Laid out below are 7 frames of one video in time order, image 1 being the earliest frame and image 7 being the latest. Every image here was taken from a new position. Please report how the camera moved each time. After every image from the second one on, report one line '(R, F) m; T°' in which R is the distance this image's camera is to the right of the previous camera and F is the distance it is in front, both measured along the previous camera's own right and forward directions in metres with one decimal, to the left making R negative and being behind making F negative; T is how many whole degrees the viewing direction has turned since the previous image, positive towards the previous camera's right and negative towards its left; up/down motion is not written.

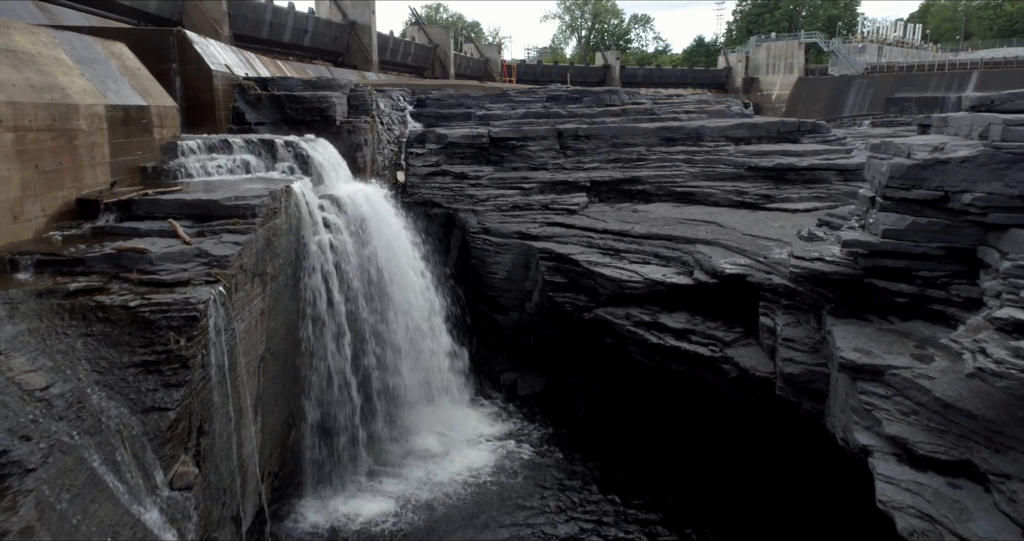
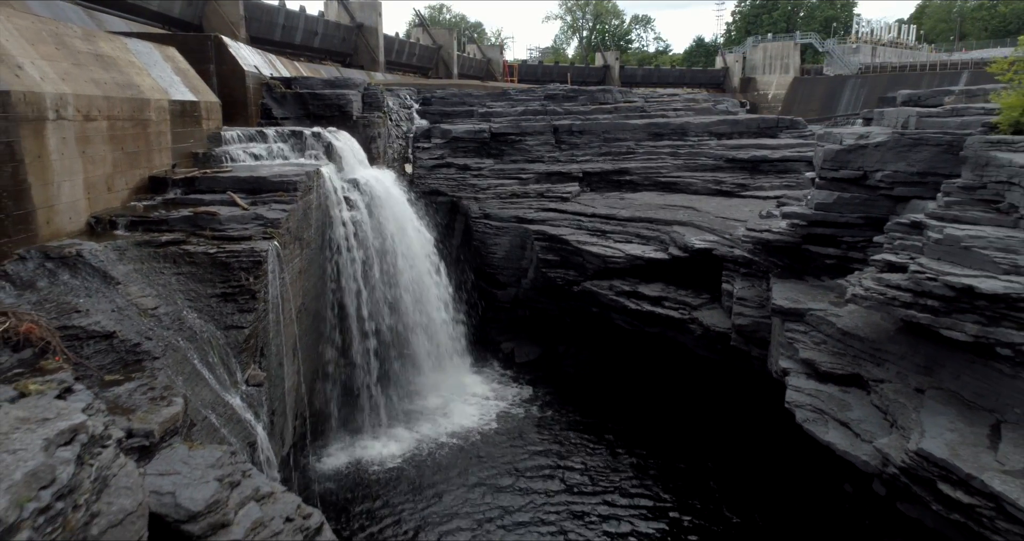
(+0.1, -1.2) m; 0°
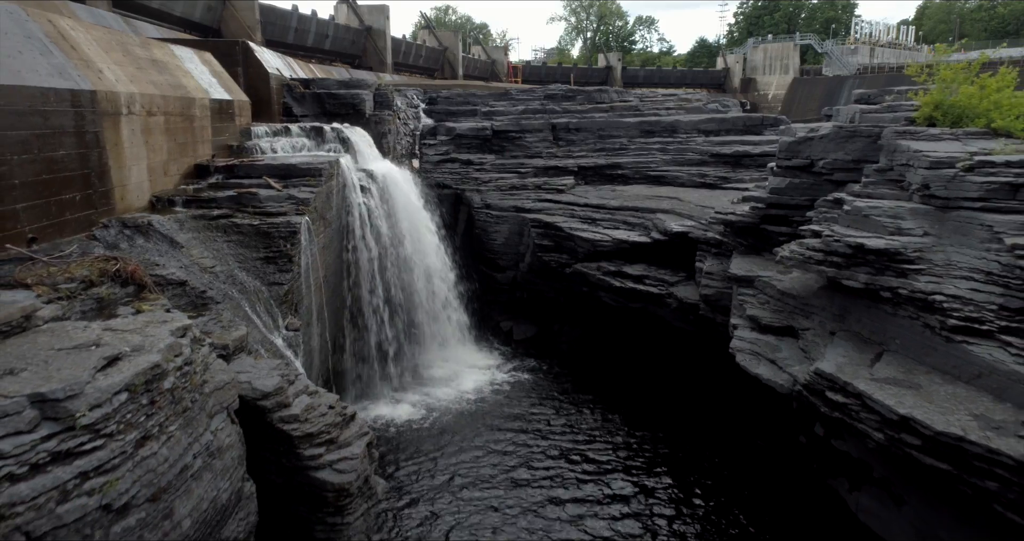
(+0.1, -1.1) m; 0°
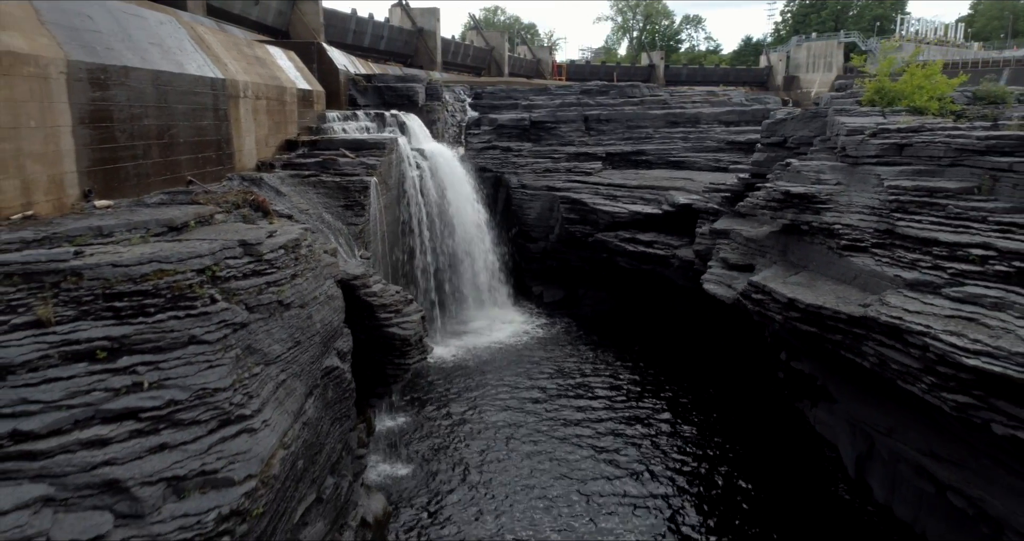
(+0.3, -1.9) m; -4°
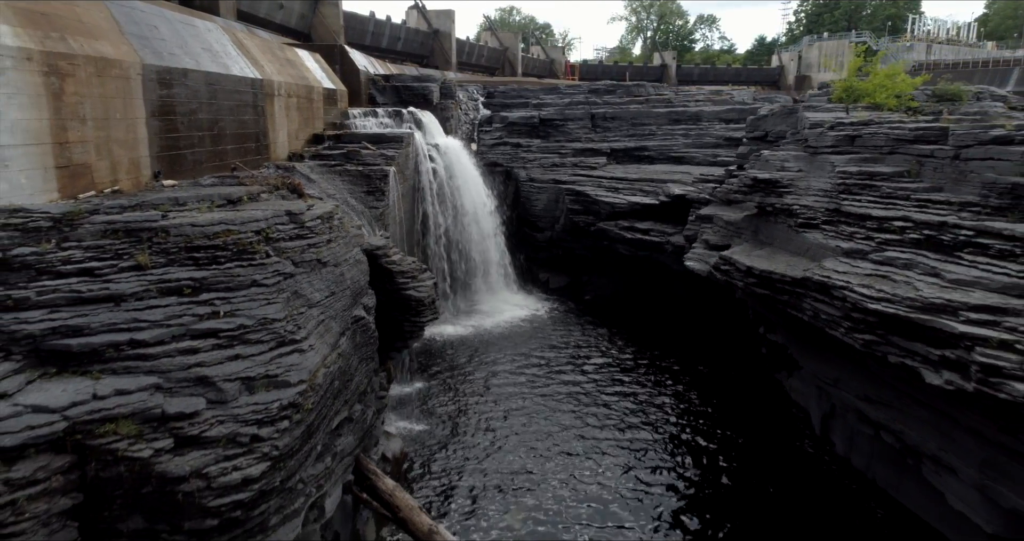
(+0.2, -1.0) m; -1°
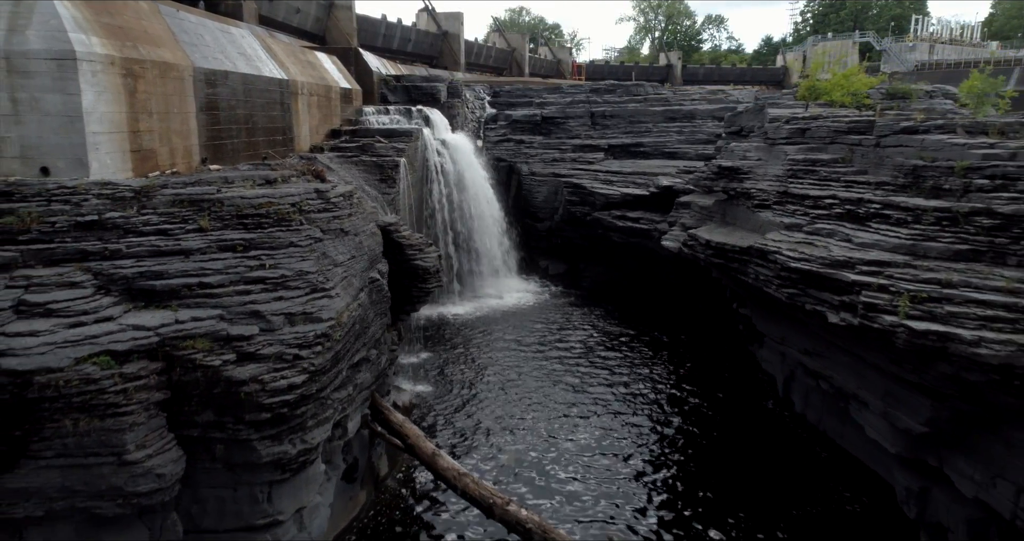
(+0.2, -1.1) m; -1°
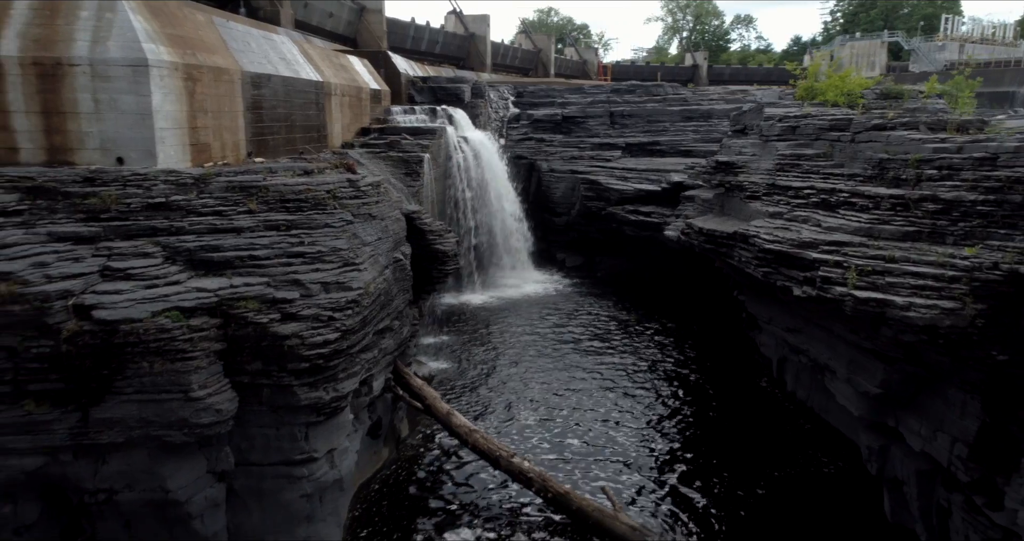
(+0.2, -0.8) m; -2°
